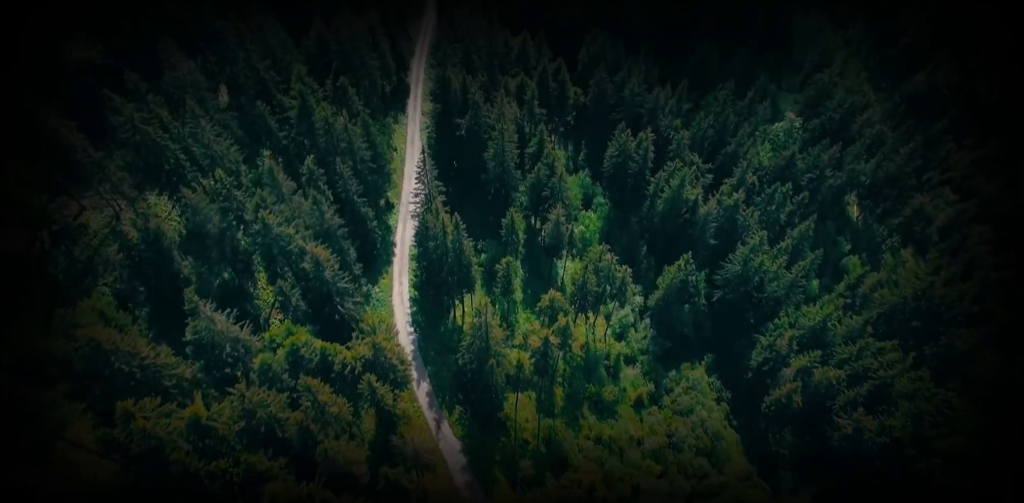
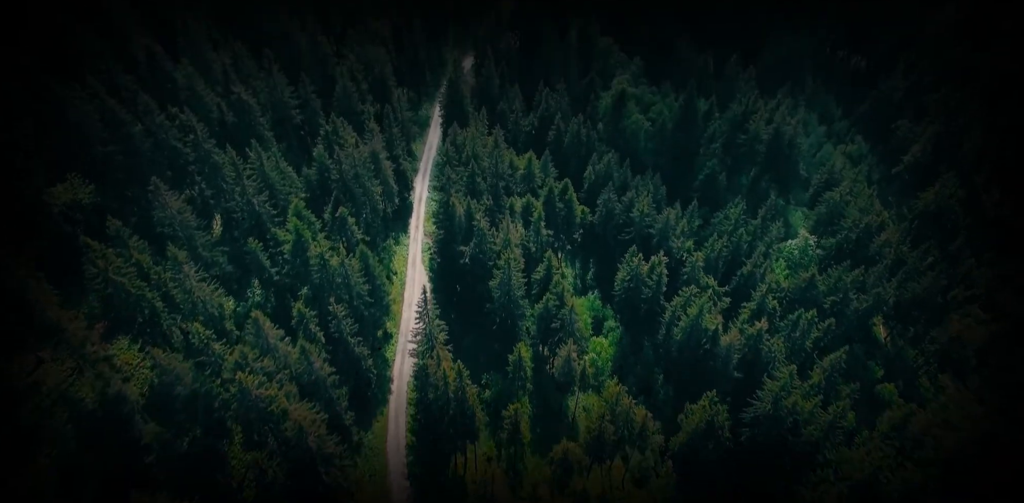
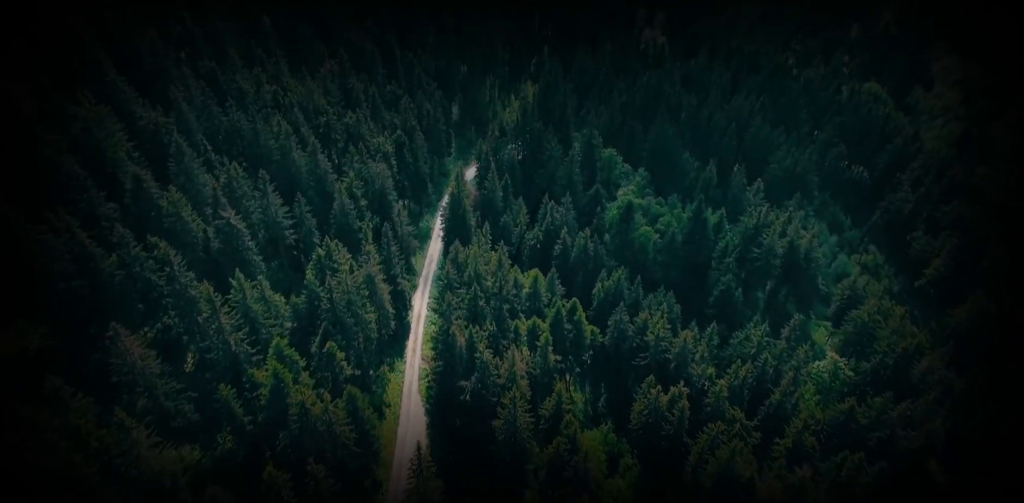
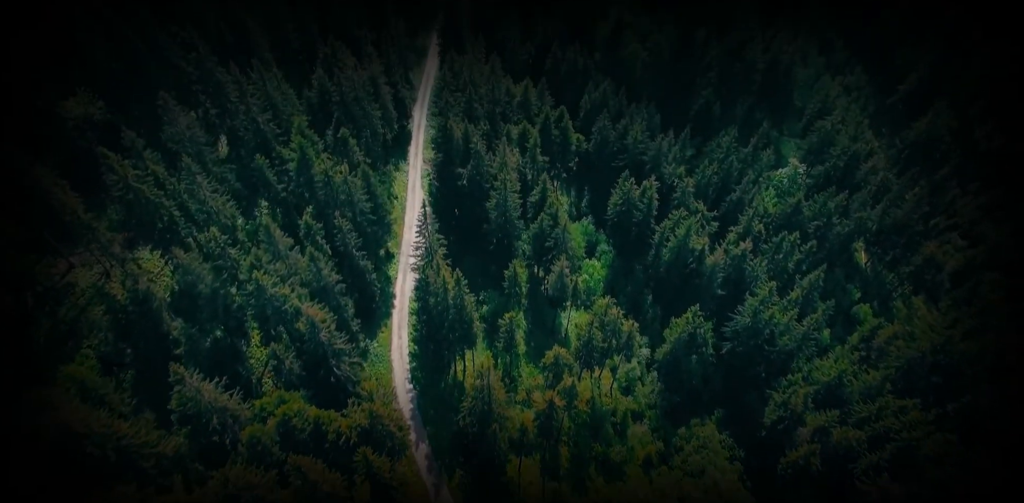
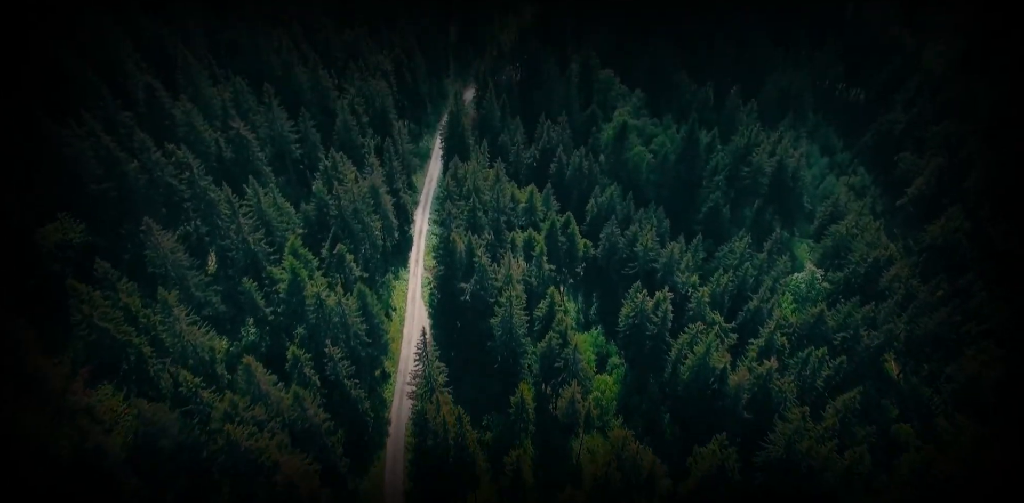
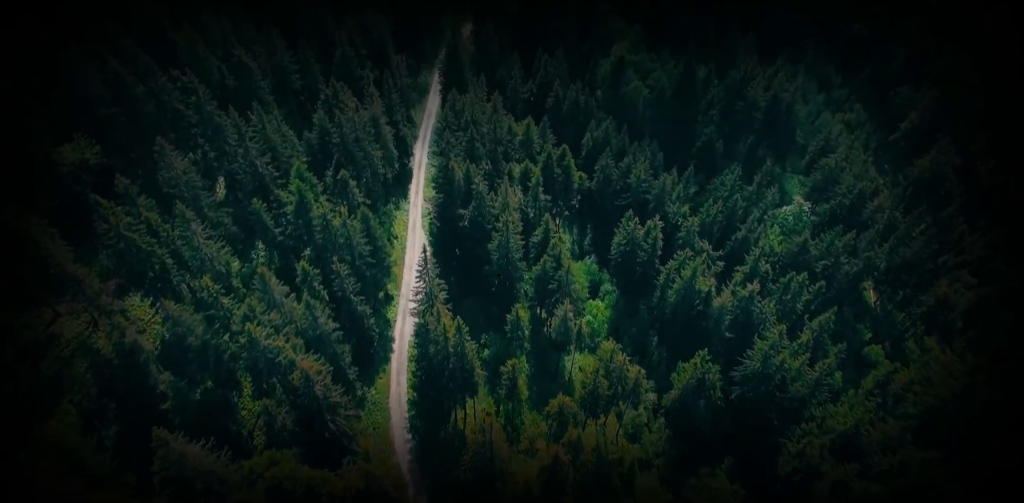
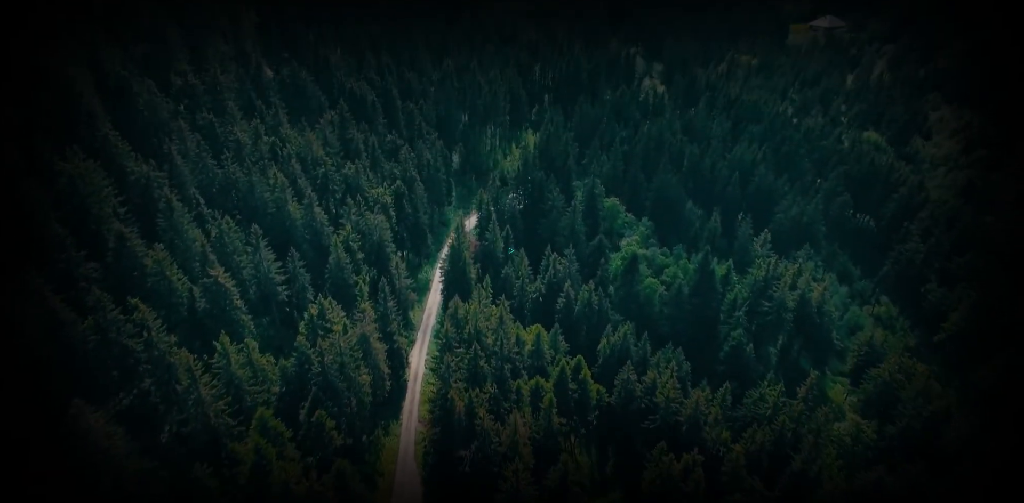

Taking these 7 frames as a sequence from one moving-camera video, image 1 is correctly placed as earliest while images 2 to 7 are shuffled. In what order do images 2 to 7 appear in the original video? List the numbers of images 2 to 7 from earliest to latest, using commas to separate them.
4, 6, 2, 5, 3, 7
